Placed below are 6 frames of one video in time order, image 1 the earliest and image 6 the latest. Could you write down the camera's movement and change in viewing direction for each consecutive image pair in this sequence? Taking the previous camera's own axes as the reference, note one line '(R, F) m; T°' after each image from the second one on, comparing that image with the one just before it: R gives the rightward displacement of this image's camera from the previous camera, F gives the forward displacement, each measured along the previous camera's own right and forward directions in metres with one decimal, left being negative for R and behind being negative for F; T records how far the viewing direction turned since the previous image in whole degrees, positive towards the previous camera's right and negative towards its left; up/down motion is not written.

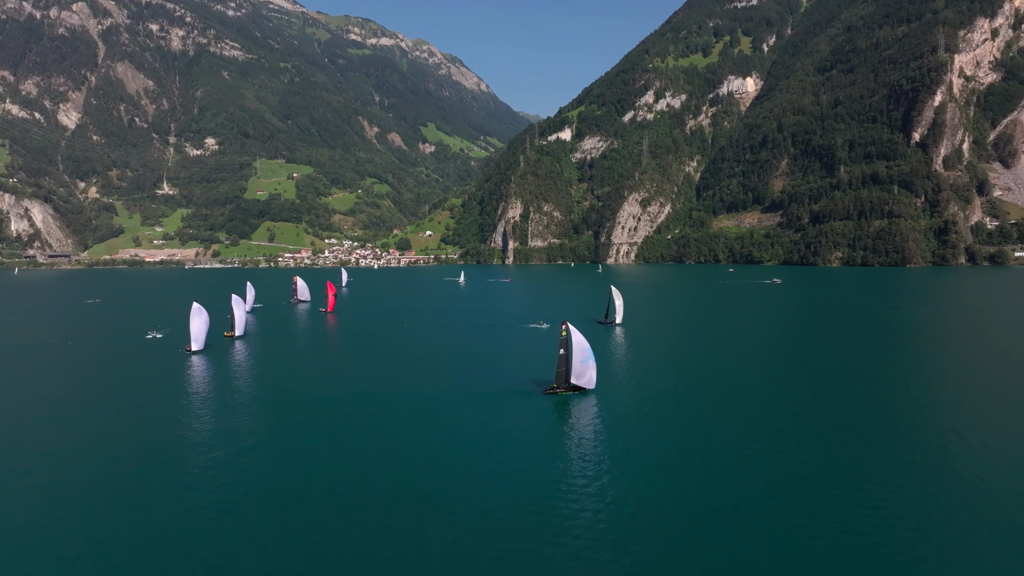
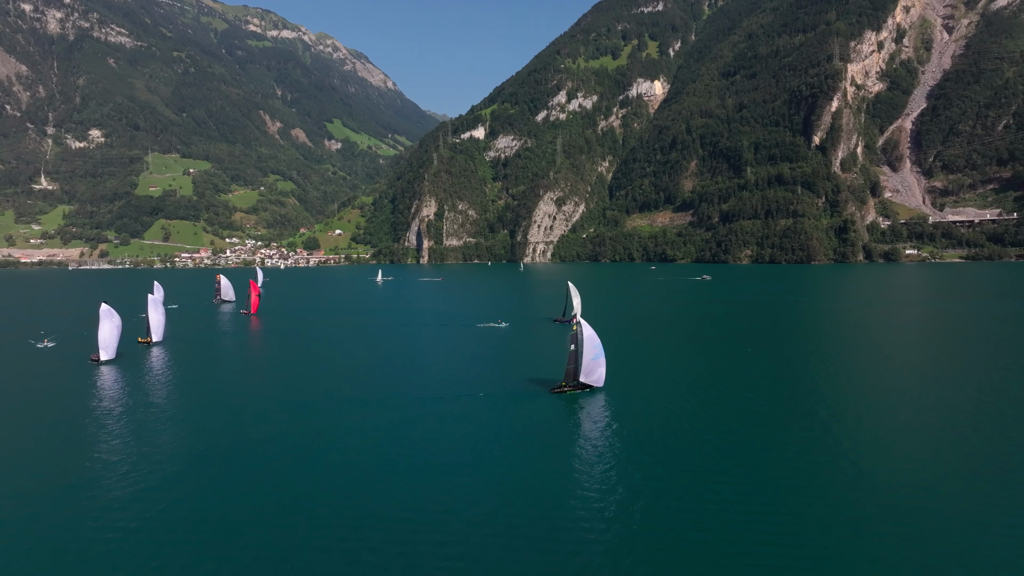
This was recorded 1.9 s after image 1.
(-3.1, +4.4) m; +7°
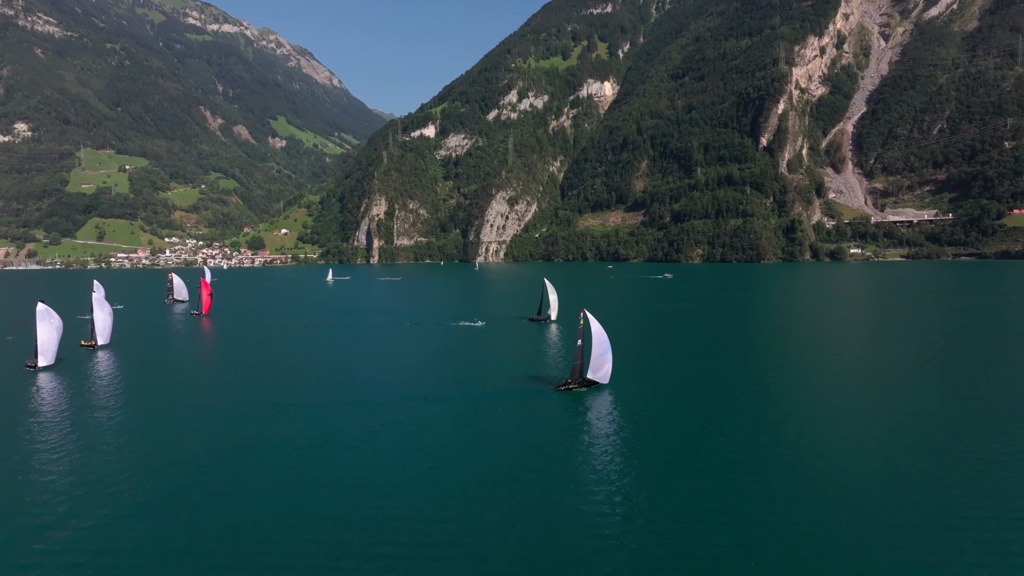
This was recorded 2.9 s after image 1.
(-1.8, +2.4) m; +4°
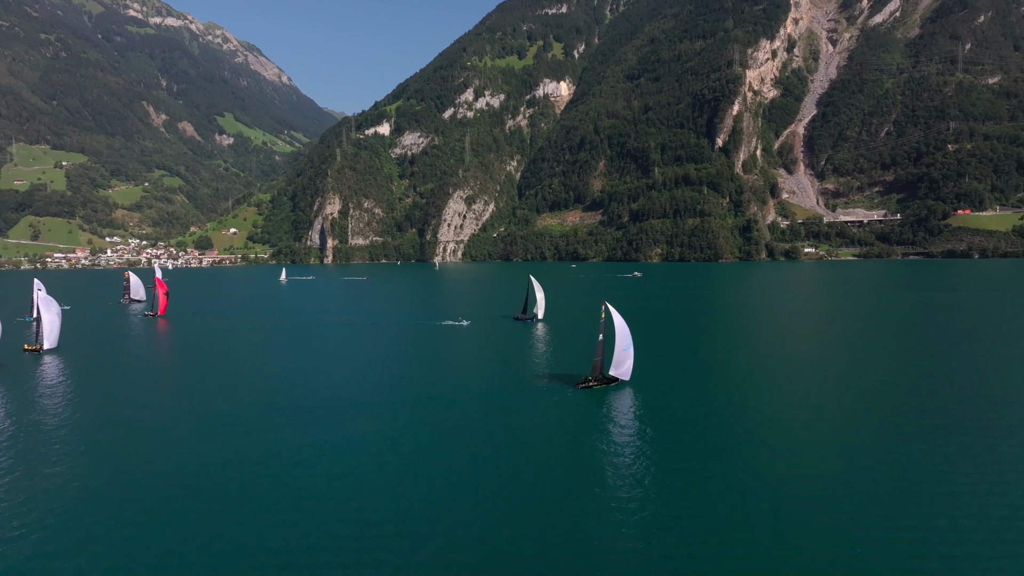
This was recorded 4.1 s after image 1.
(-2.0, +2.7) m; +4°
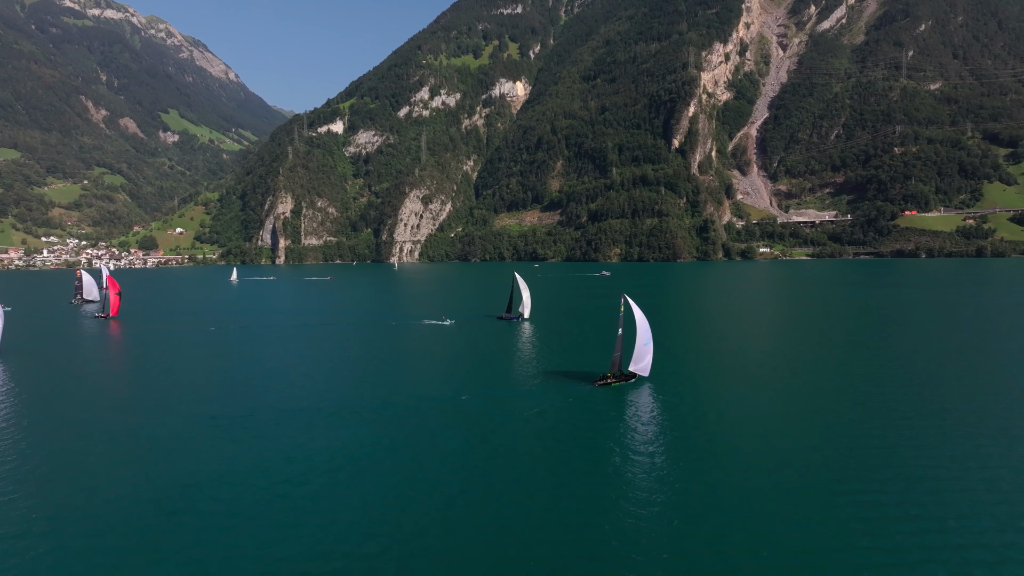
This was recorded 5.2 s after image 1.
(-1.8, +2.4) m; +4°
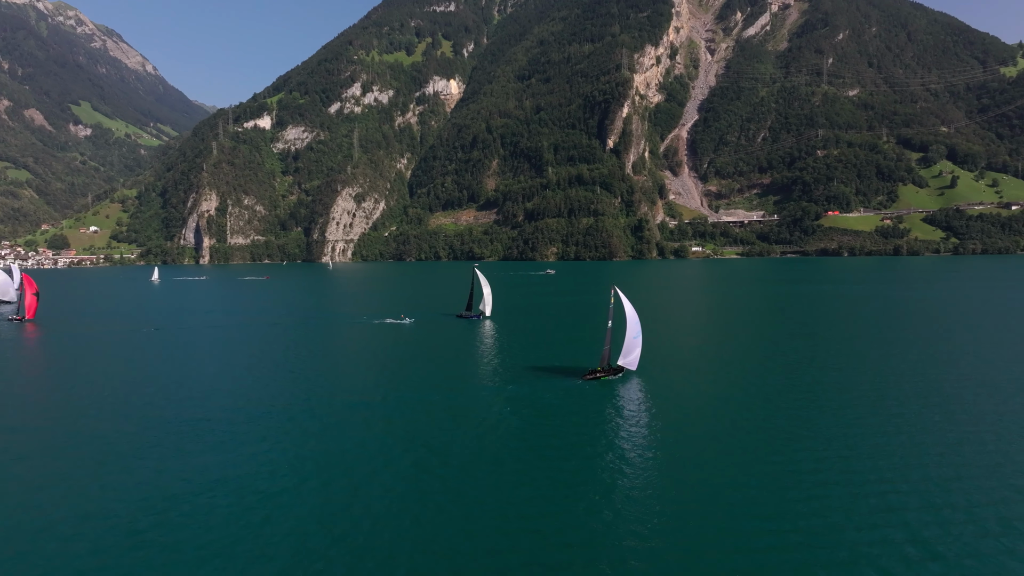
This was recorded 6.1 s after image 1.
(-1.6, +1.9) m; +6°
